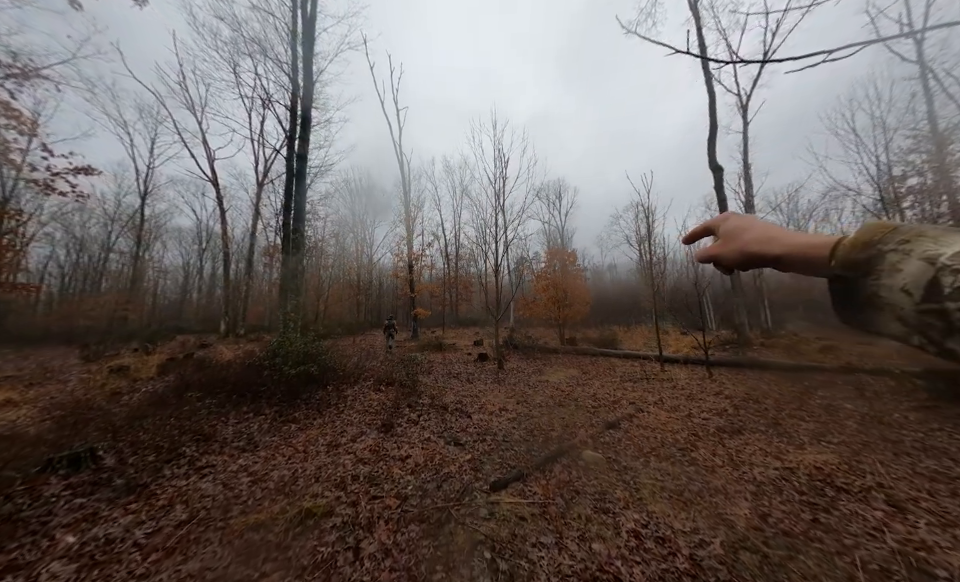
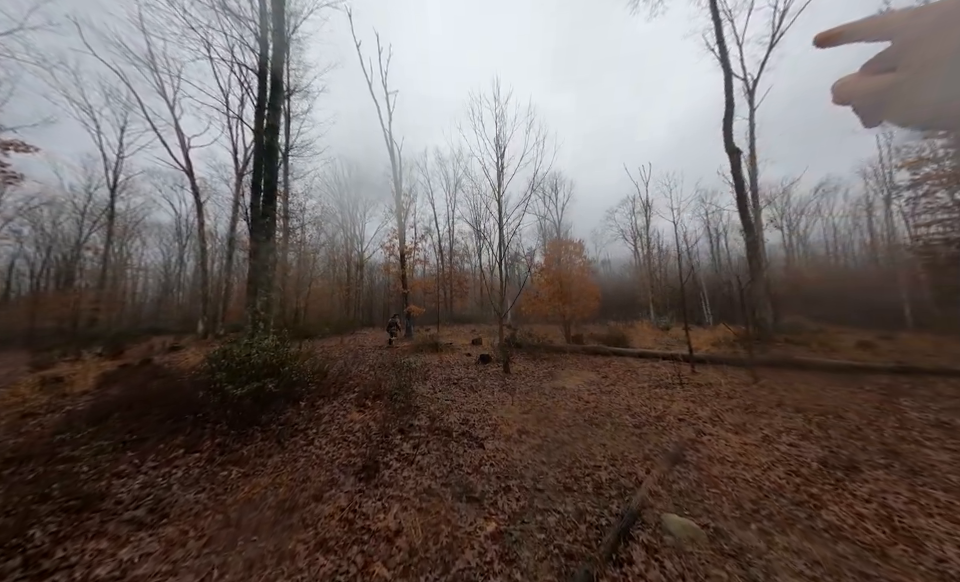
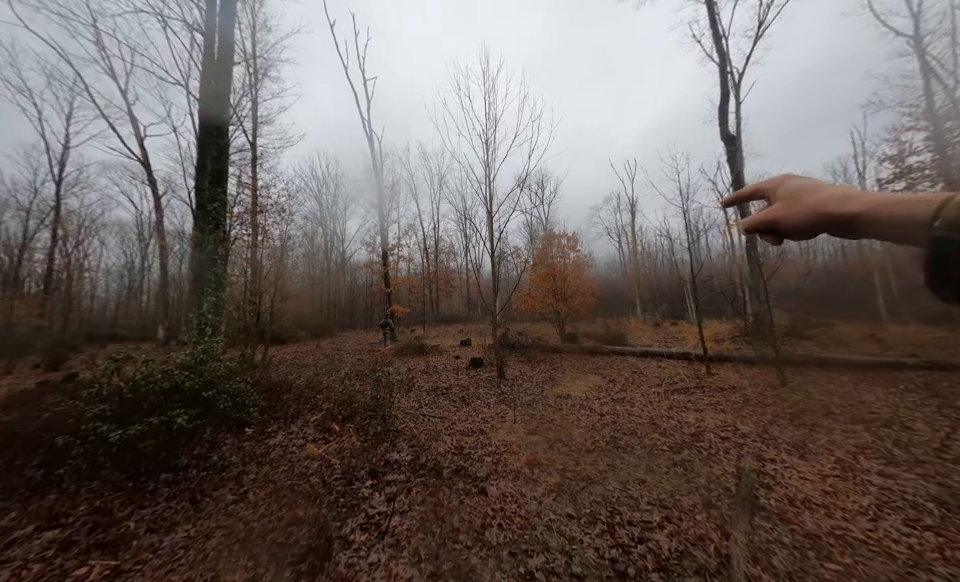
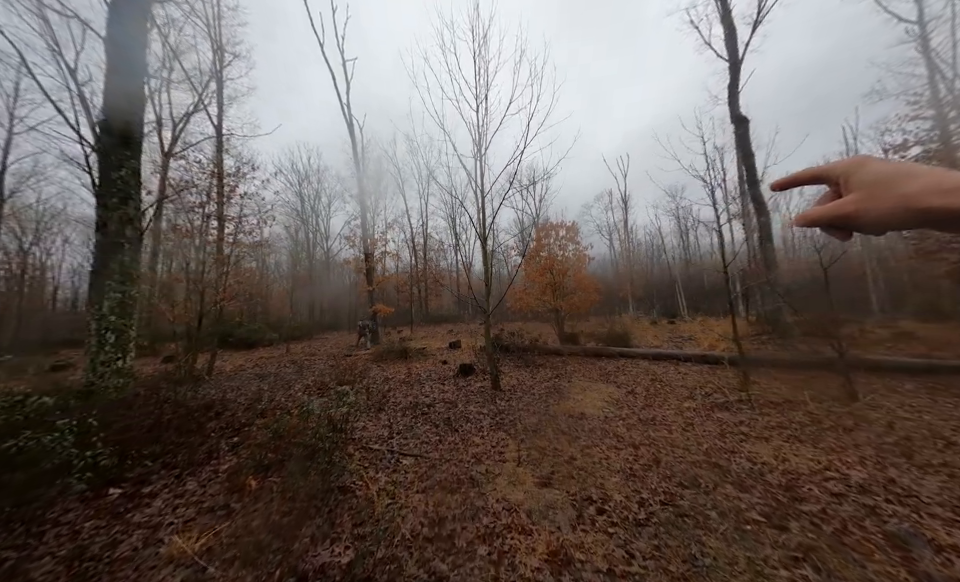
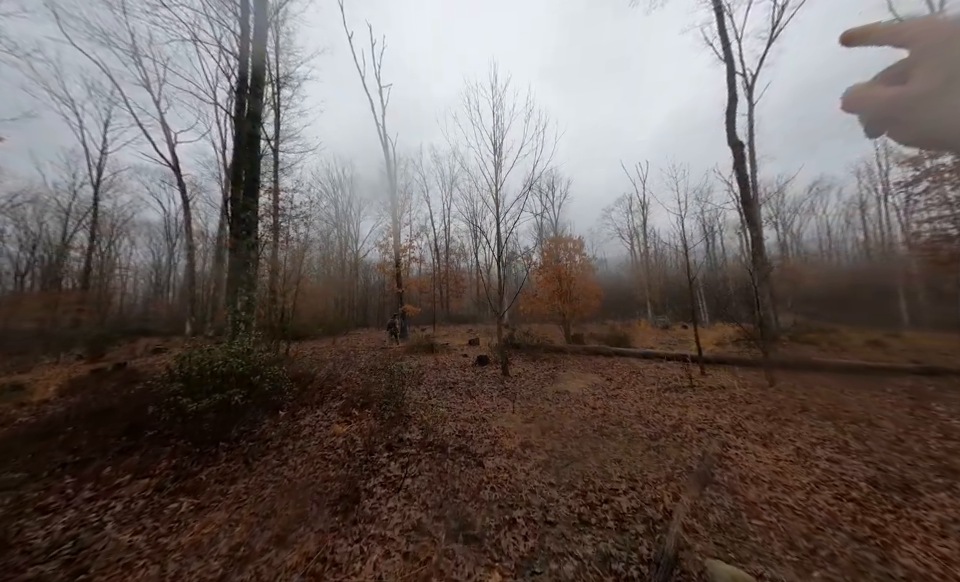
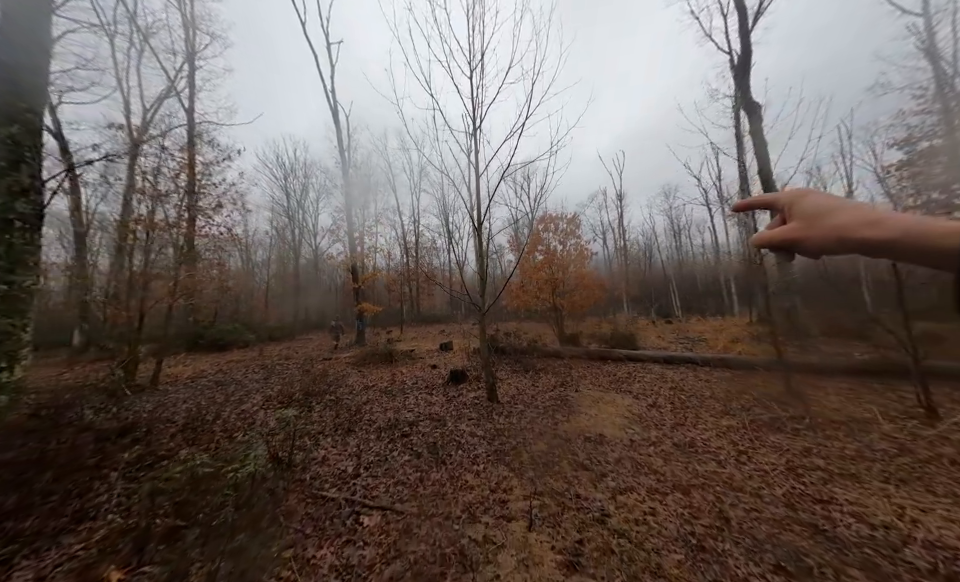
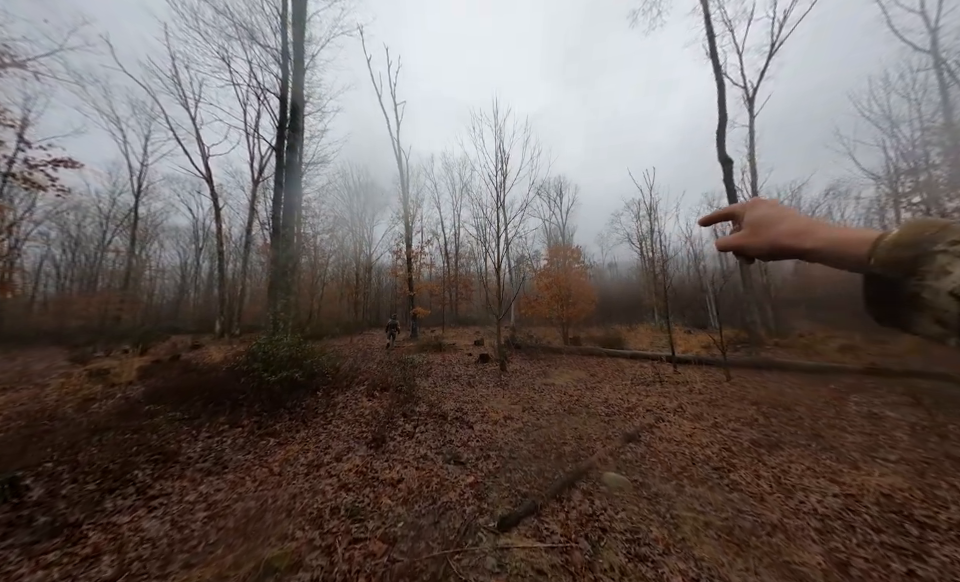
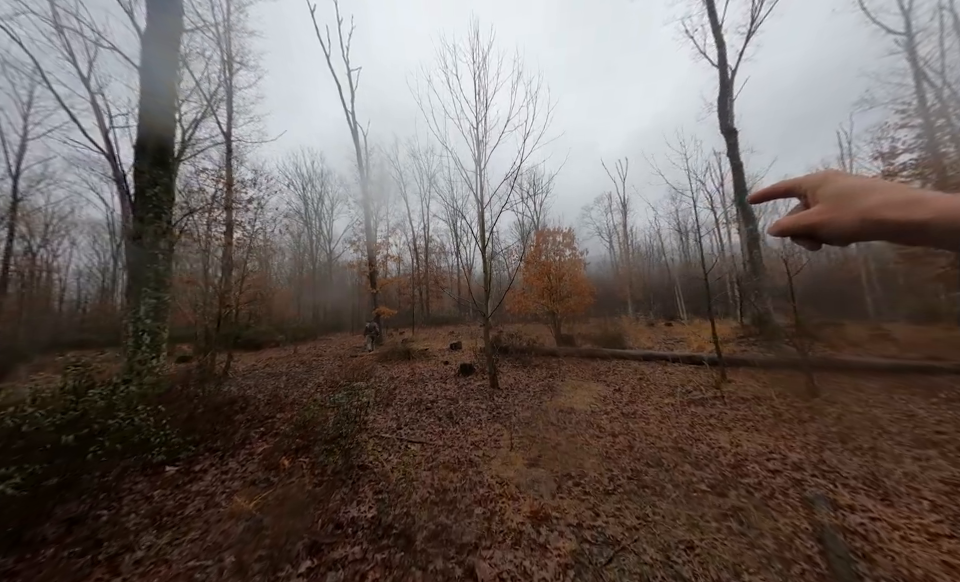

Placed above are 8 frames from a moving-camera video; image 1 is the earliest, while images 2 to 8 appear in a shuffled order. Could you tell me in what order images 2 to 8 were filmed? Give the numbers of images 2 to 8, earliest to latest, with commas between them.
7, 2, 5, 3, 8, 4, 6
